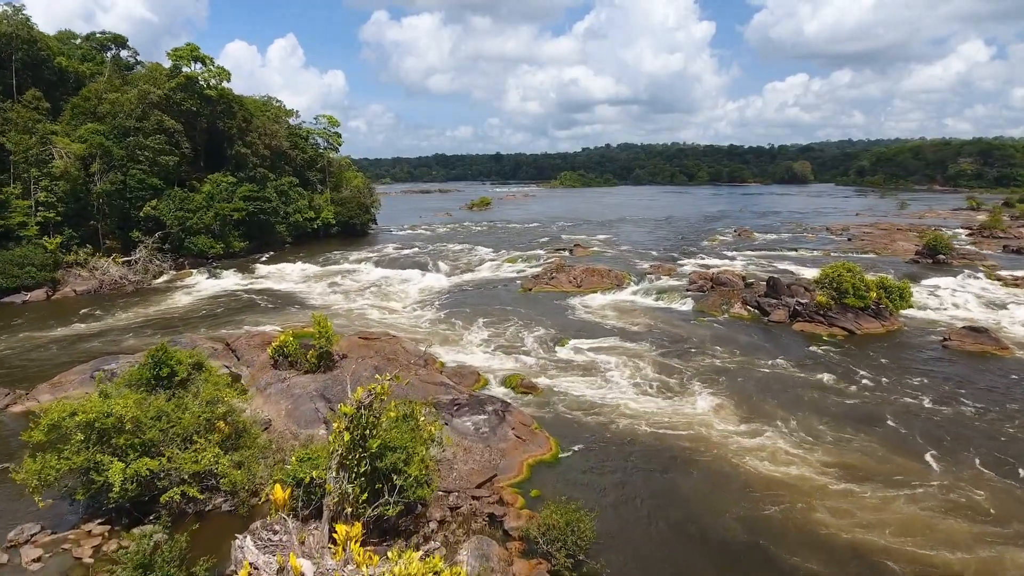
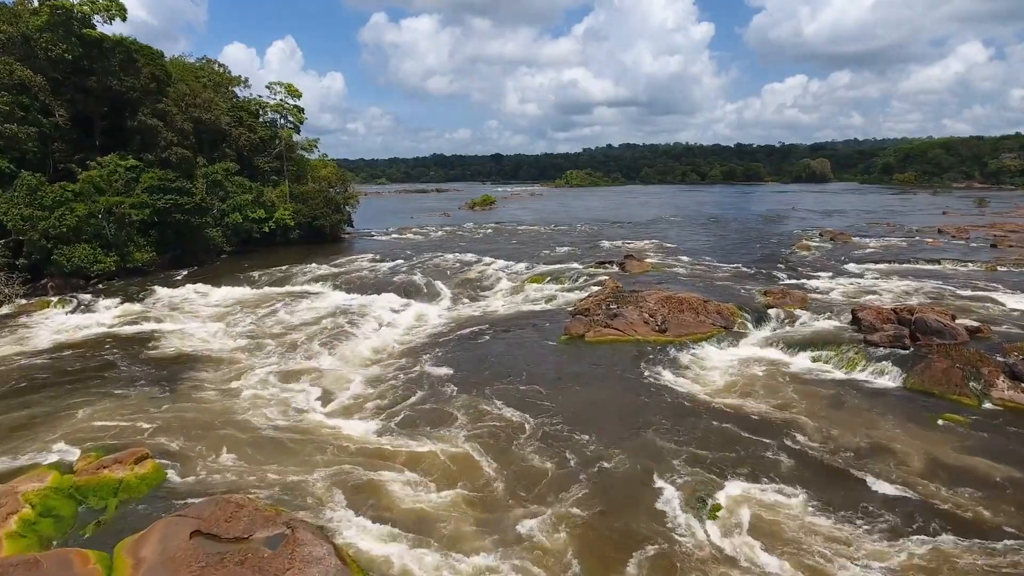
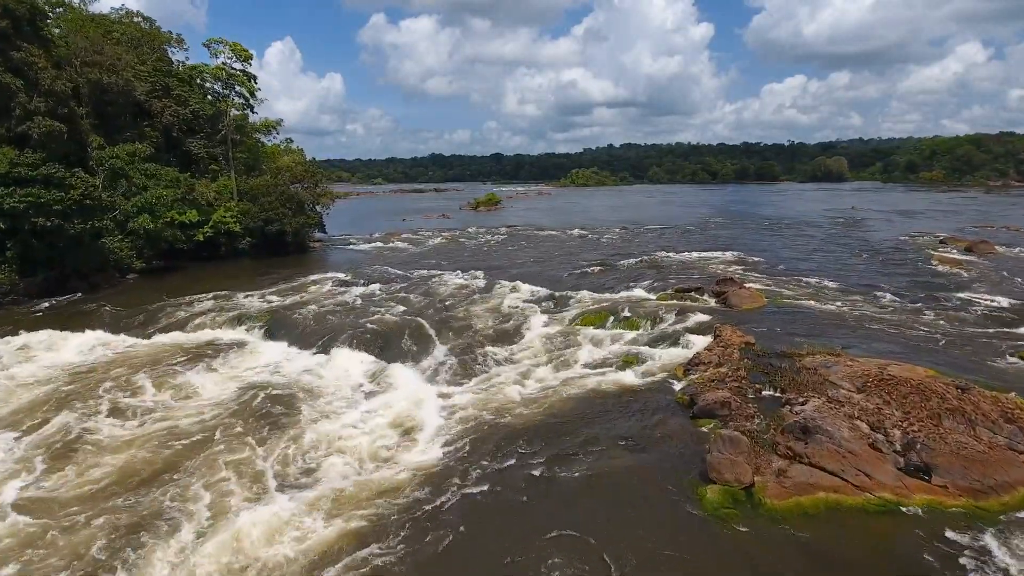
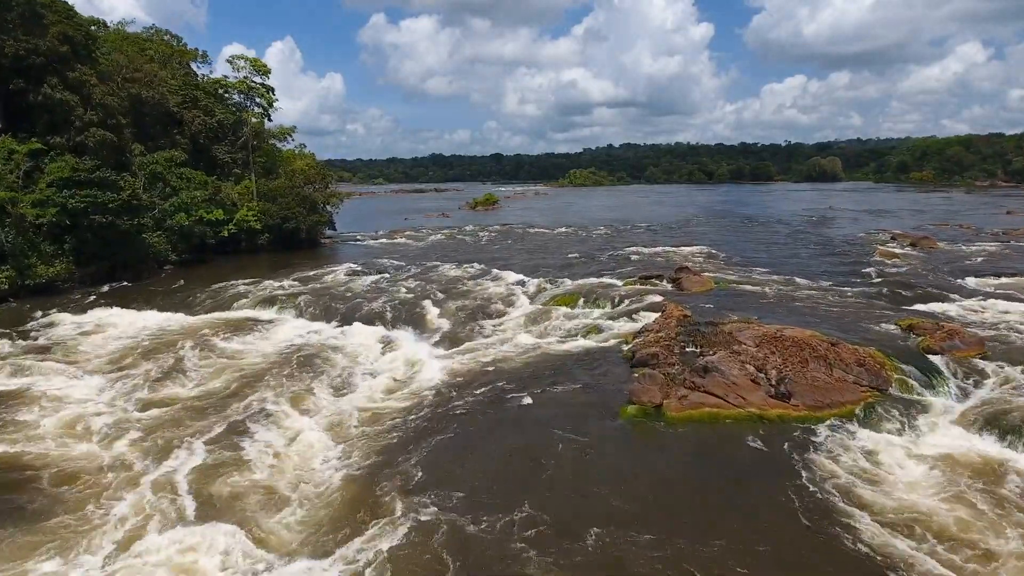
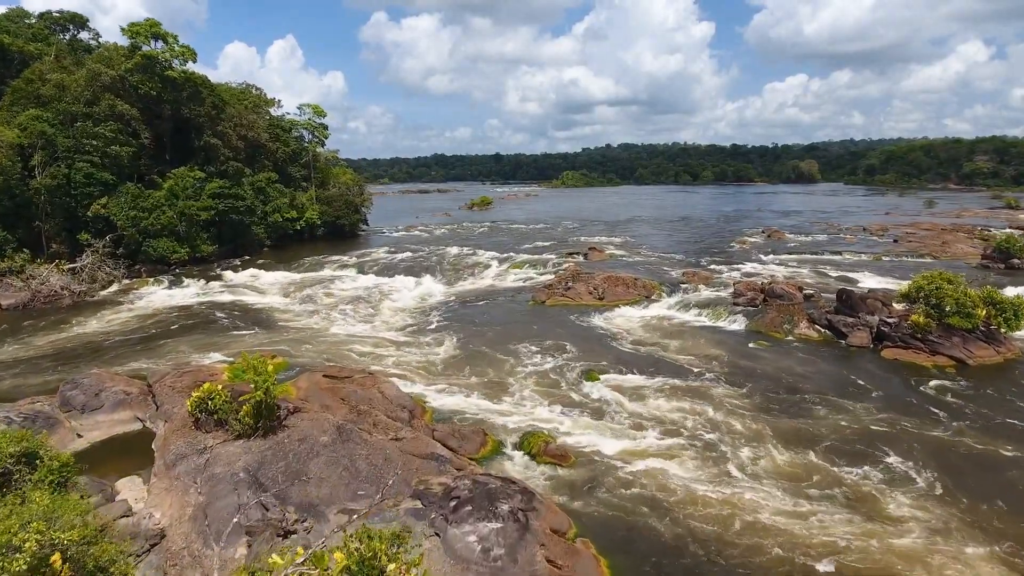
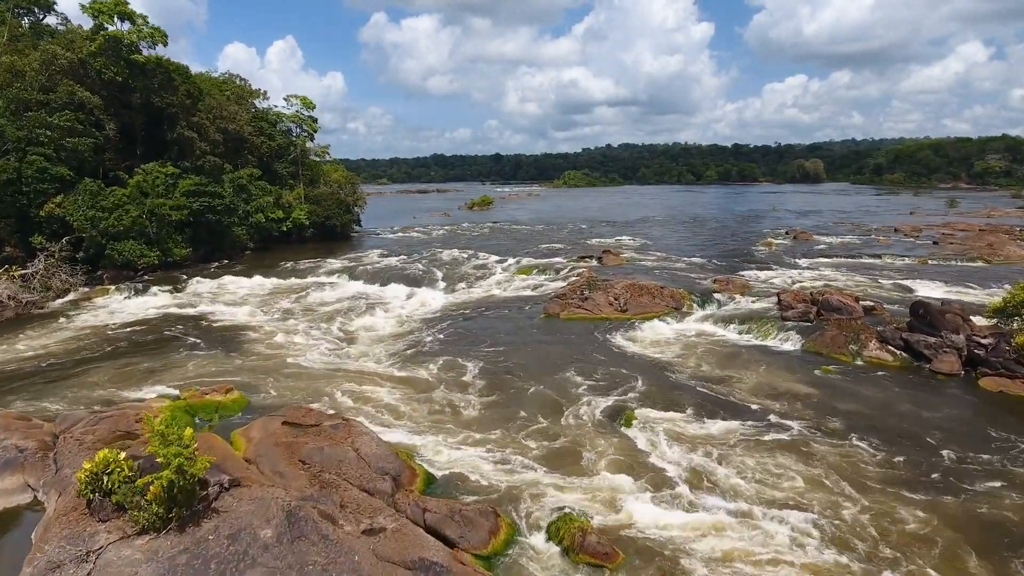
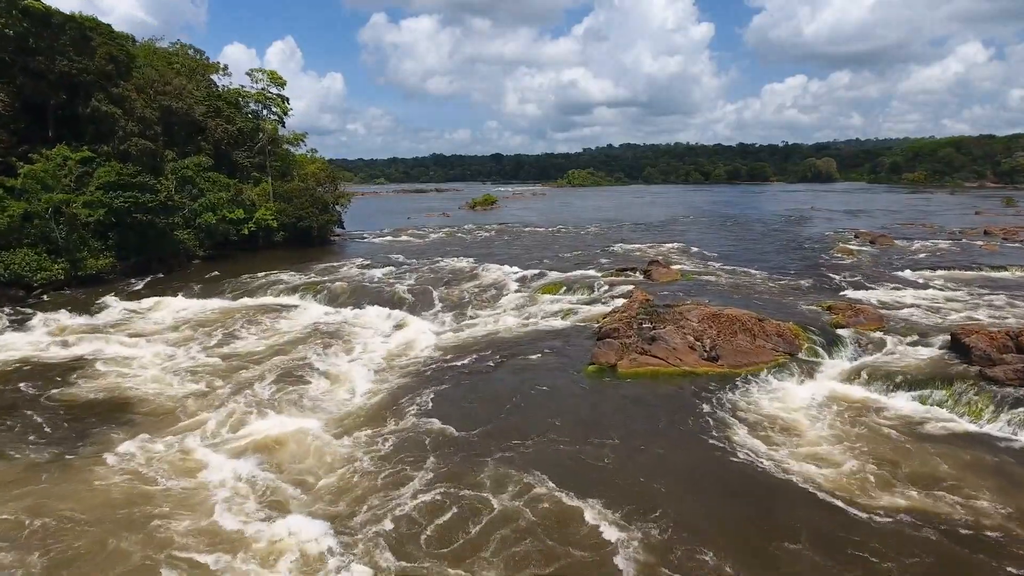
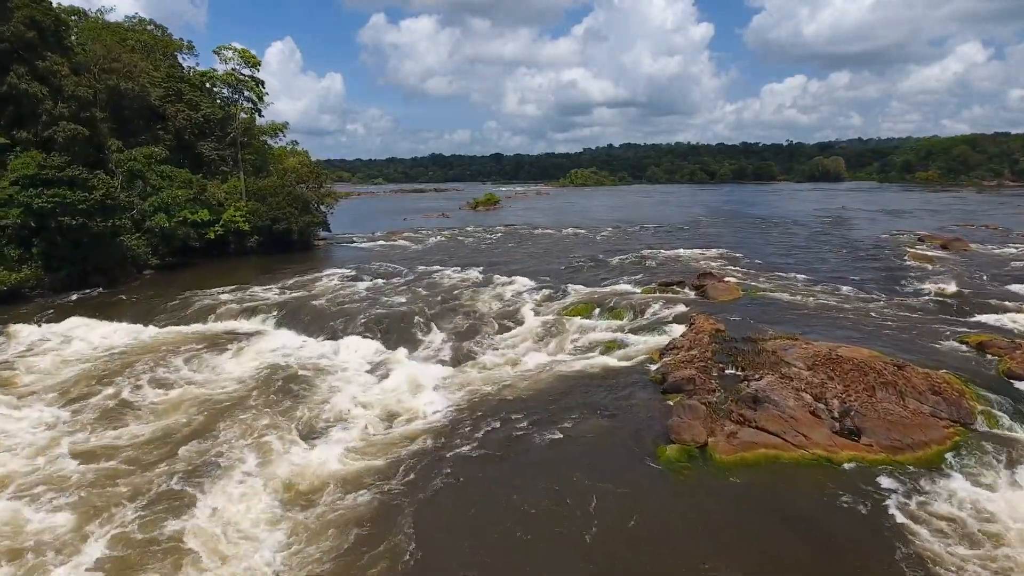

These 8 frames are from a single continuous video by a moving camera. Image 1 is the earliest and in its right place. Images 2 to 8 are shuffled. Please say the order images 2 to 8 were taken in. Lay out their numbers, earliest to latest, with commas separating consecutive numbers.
5, 6, 2, 7, 4, 8, 3
